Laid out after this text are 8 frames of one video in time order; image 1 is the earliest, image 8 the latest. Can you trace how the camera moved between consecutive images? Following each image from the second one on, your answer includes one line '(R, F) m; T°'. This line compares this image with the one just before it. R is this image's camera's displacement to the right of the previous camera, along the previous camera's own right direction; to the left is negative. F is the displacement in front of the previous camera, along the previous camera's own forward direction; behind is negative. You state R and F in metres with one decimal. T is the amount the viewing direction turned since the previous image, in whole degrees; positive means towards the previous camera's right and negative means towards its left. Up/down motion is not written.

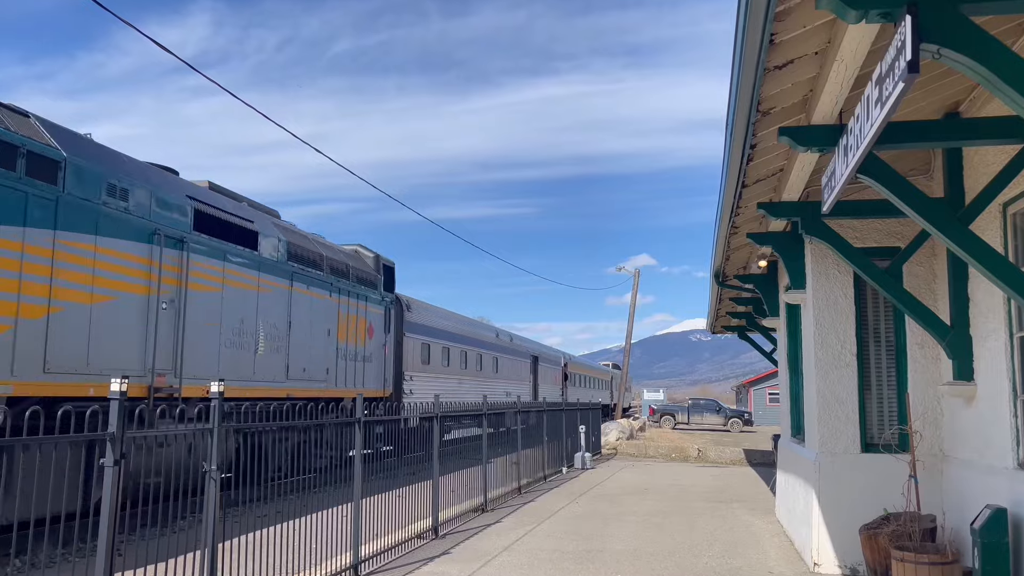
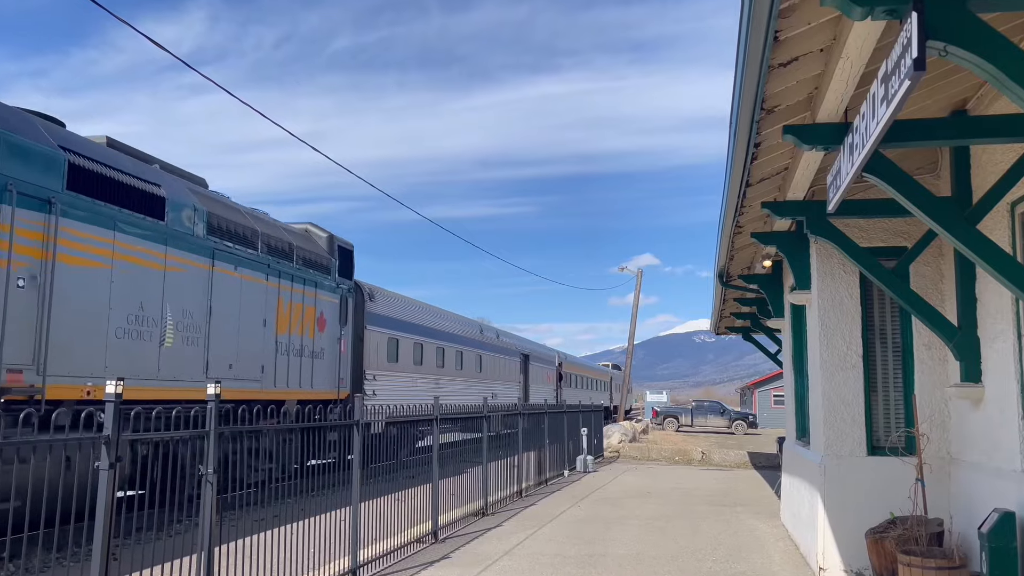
(0.0, +0.1) m; 0°
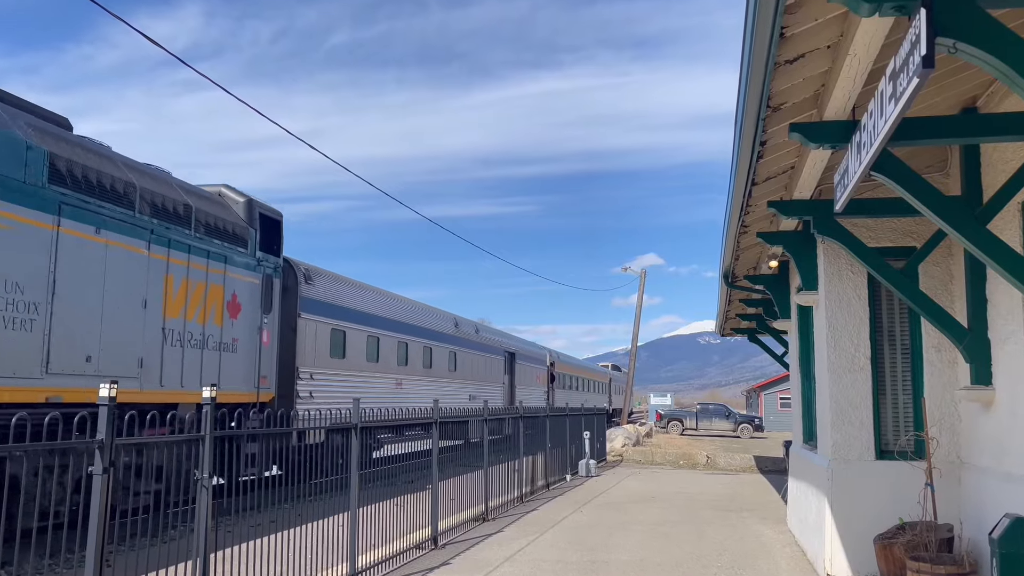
(0.0, +0.1) m; 0°
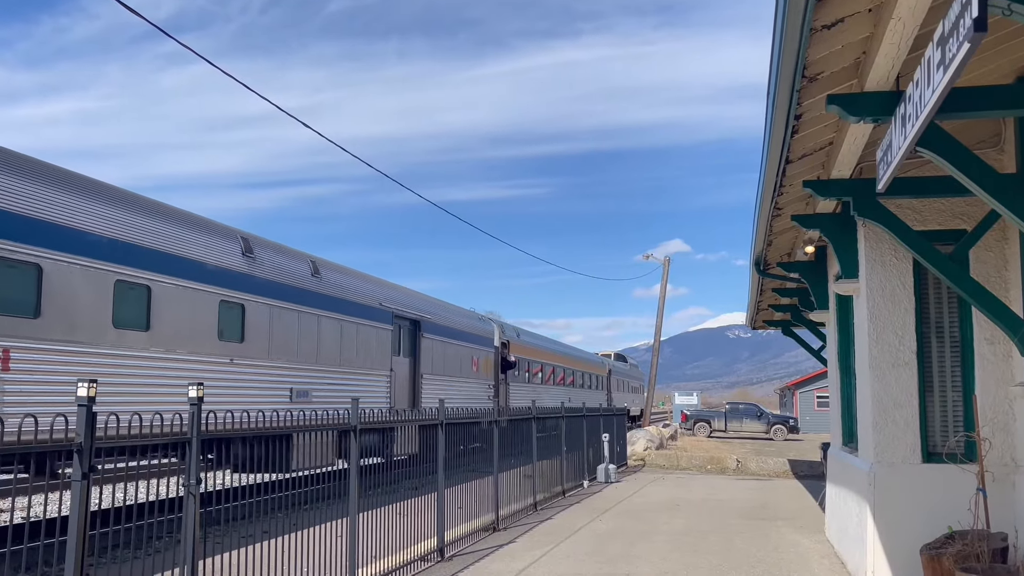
(+0.1, +0.6) m; -1°
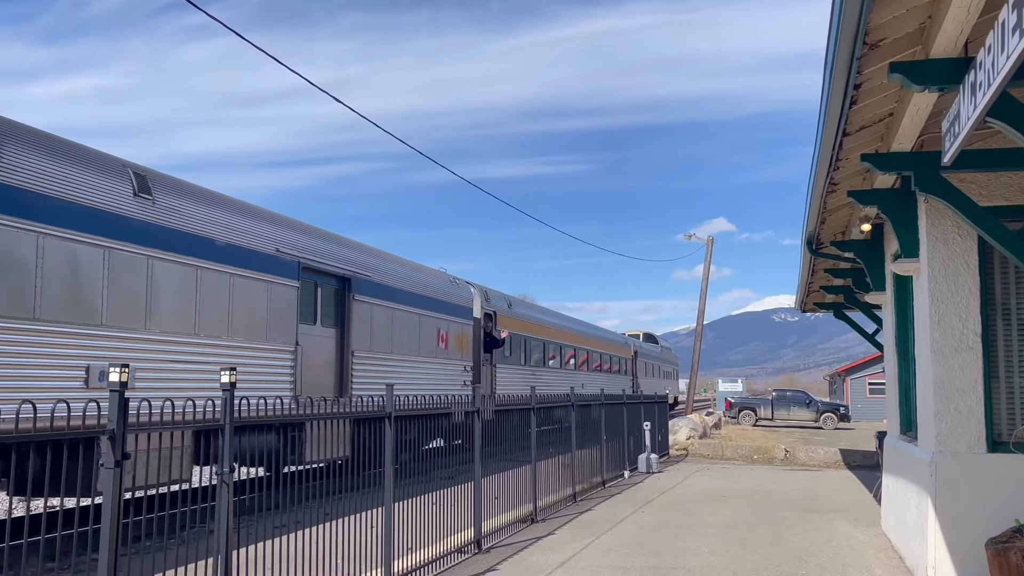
(-0.1, +0.3) m; -2°
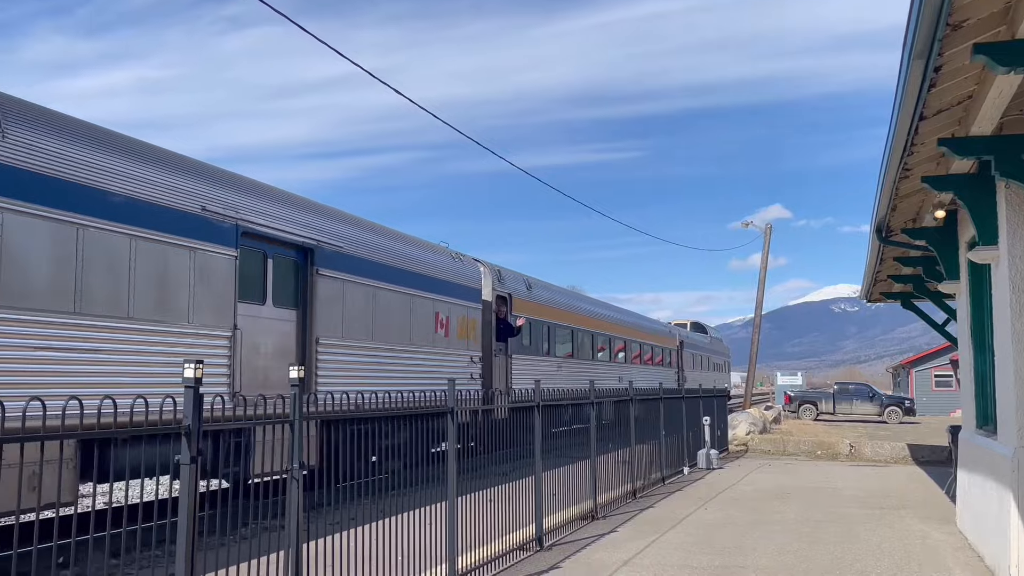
(-0.3, +0.1) m; -2°
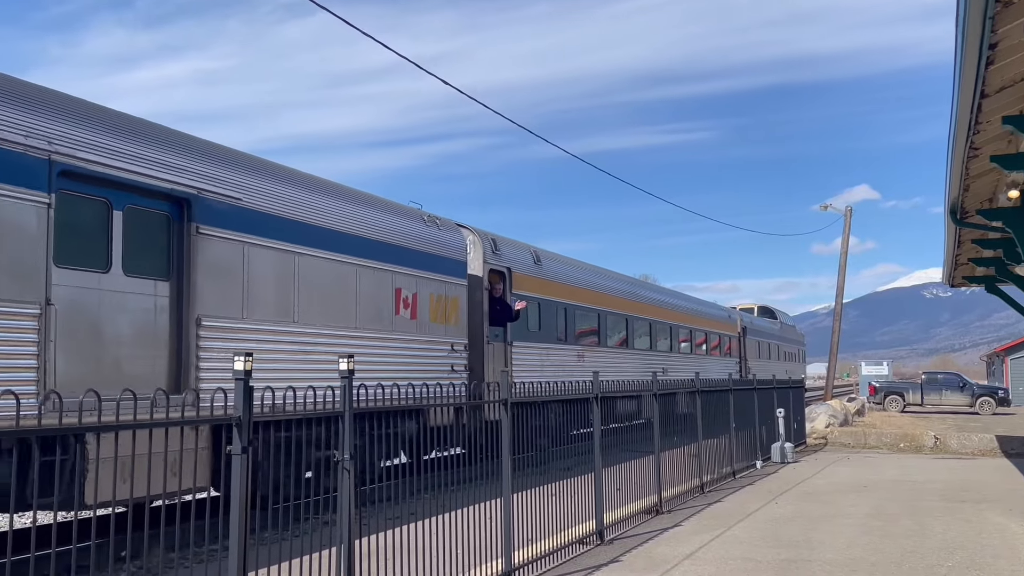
(+0.5, -0.1) m; -8°
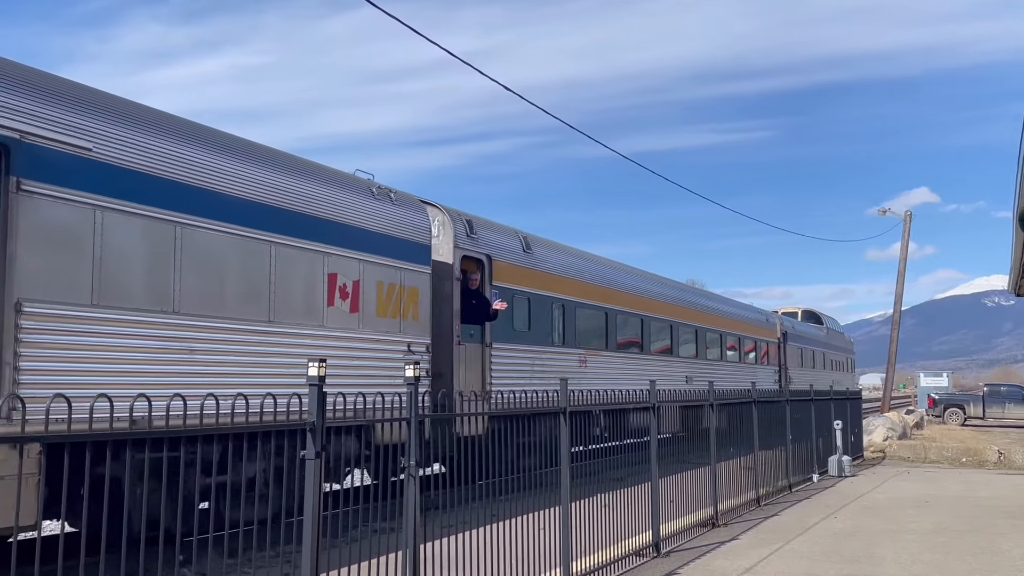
(-0.2, 0.0) m; -2°
